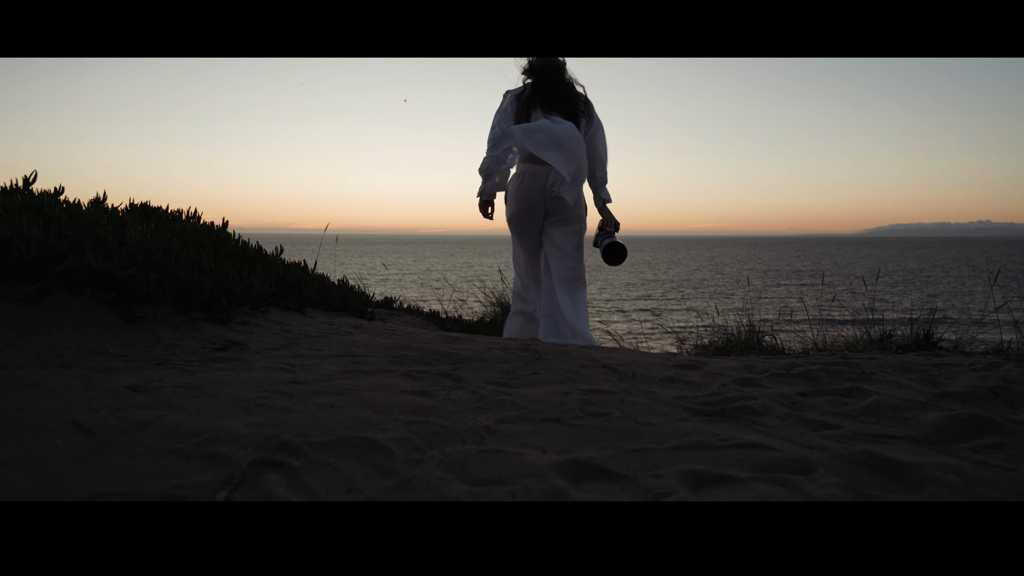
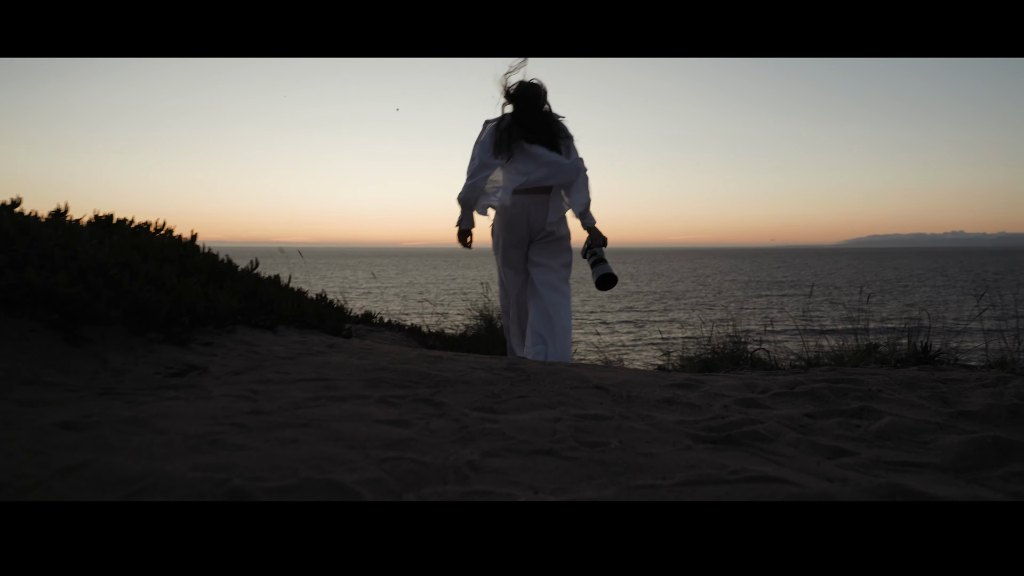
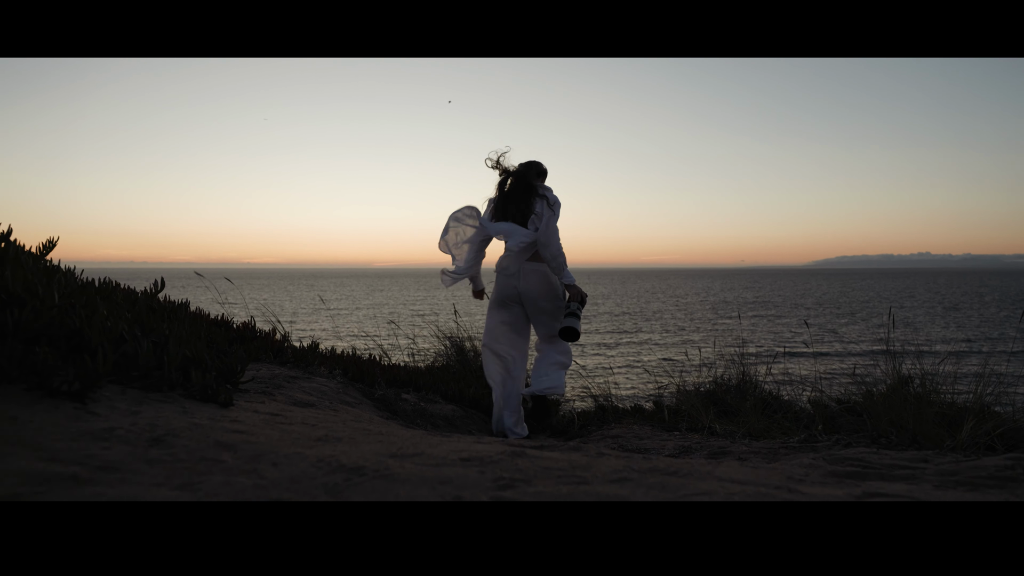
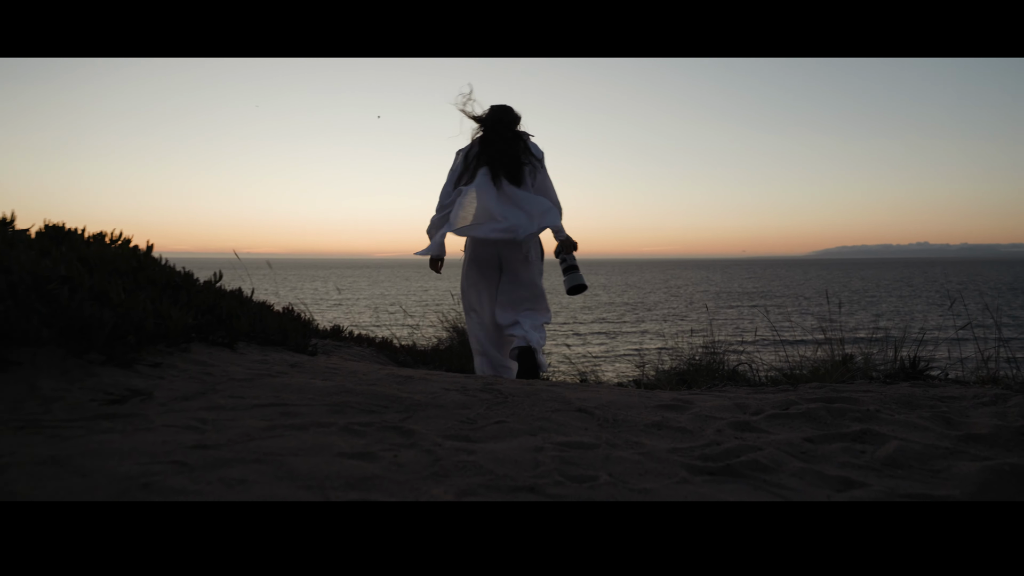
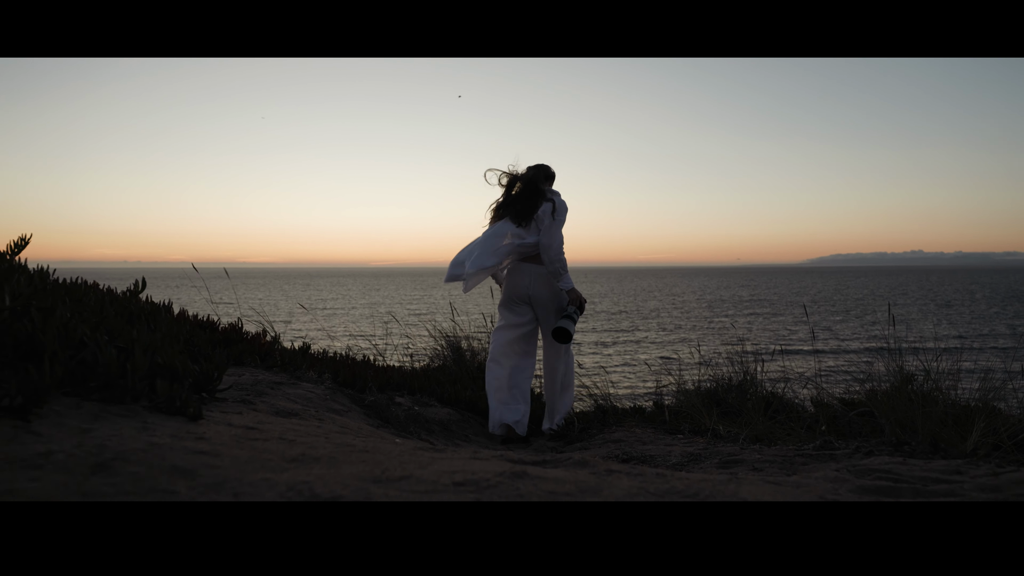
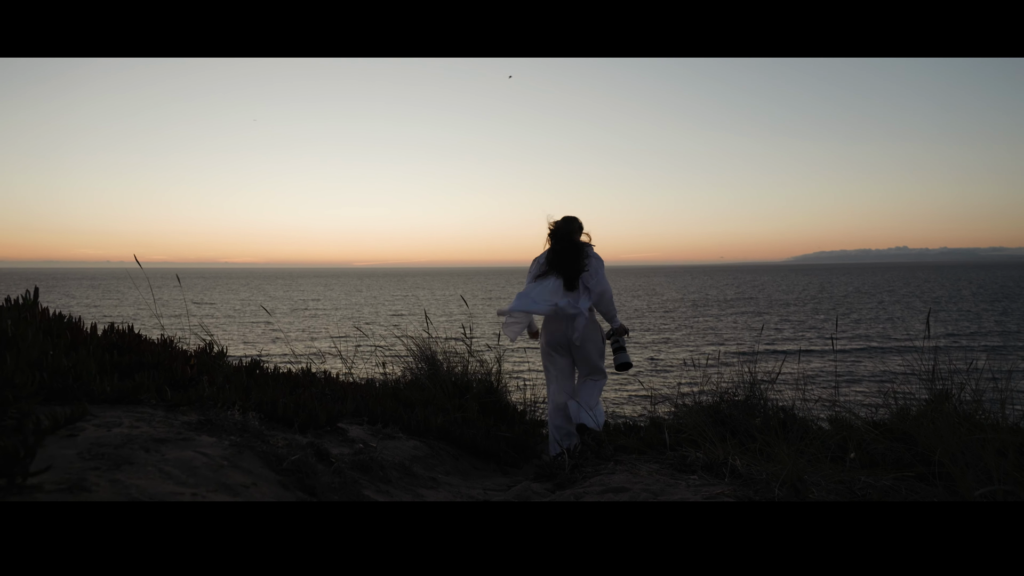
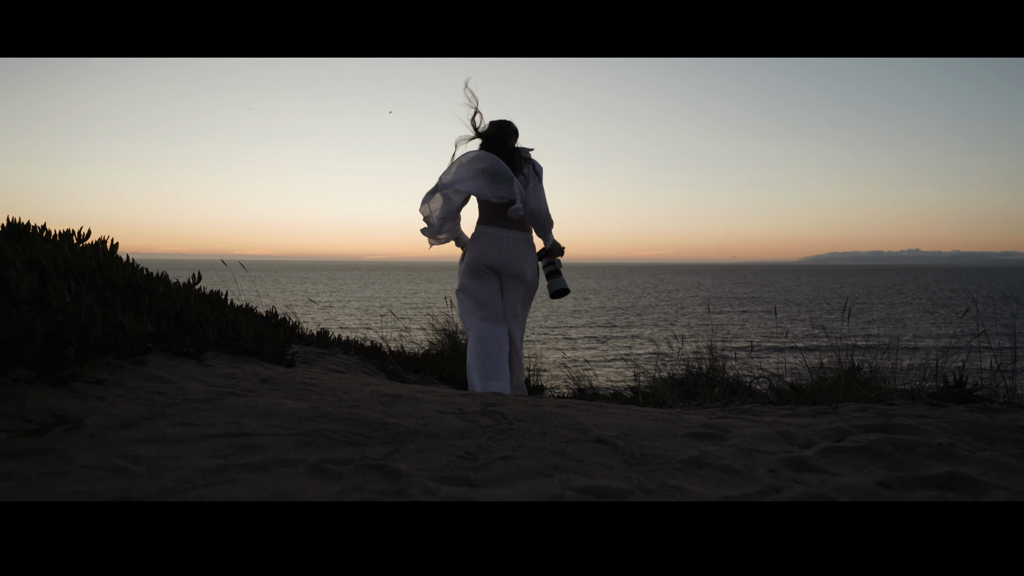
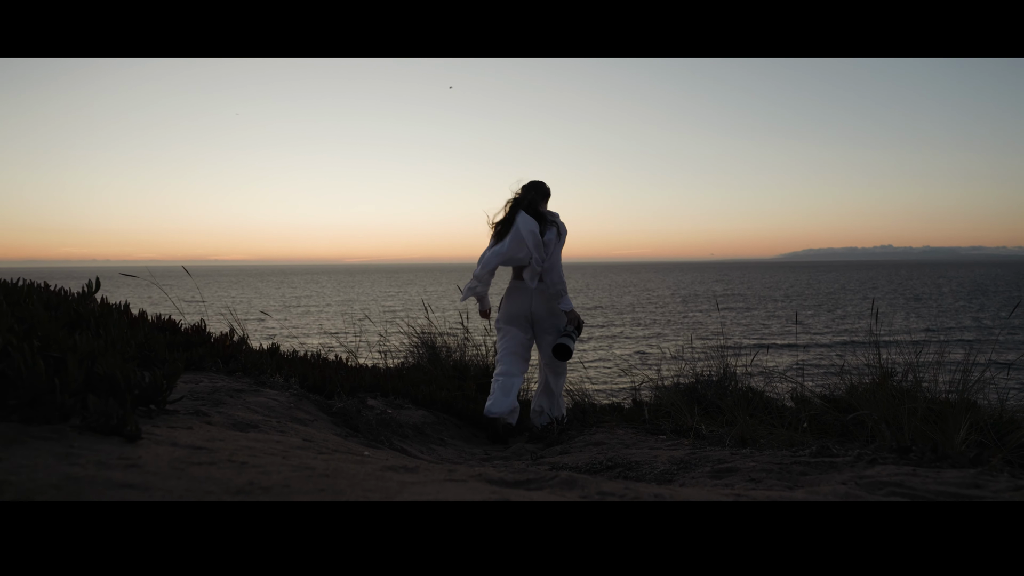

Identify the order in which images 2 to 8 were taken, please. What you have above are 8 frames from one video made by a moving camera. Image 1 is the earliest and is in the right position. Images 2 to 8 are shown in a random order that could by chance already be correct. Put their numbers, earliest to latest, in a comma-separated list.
2, 4, 7, 3, 5, 8, 6
